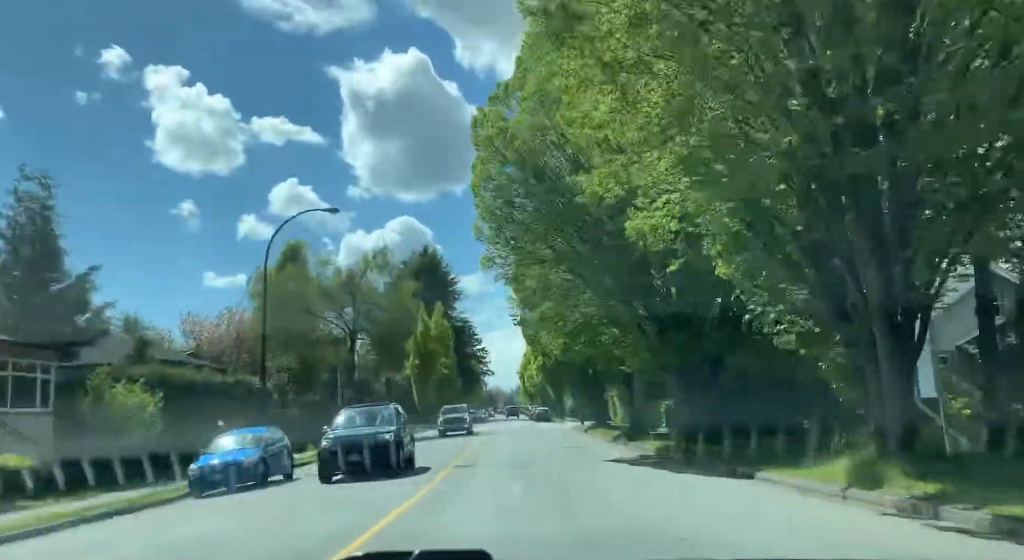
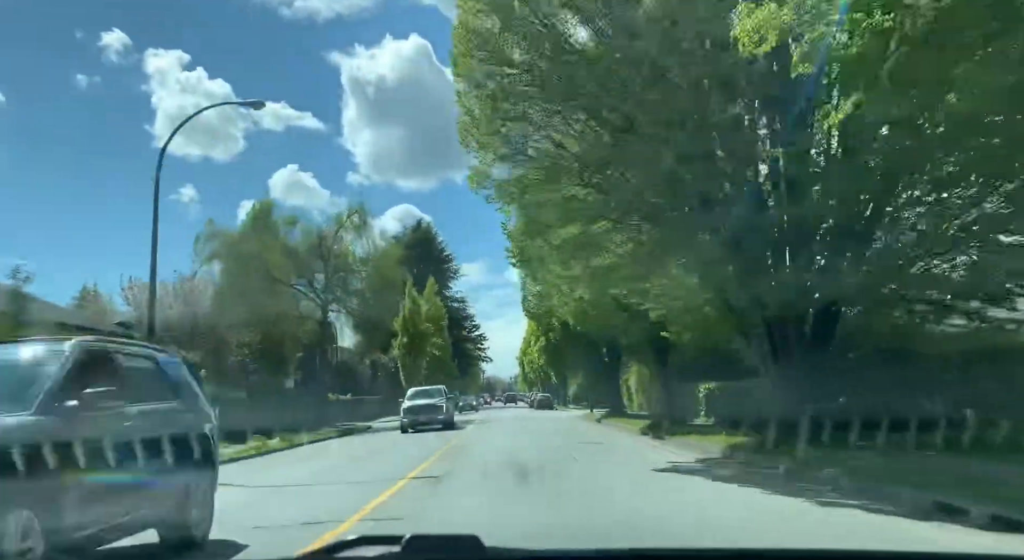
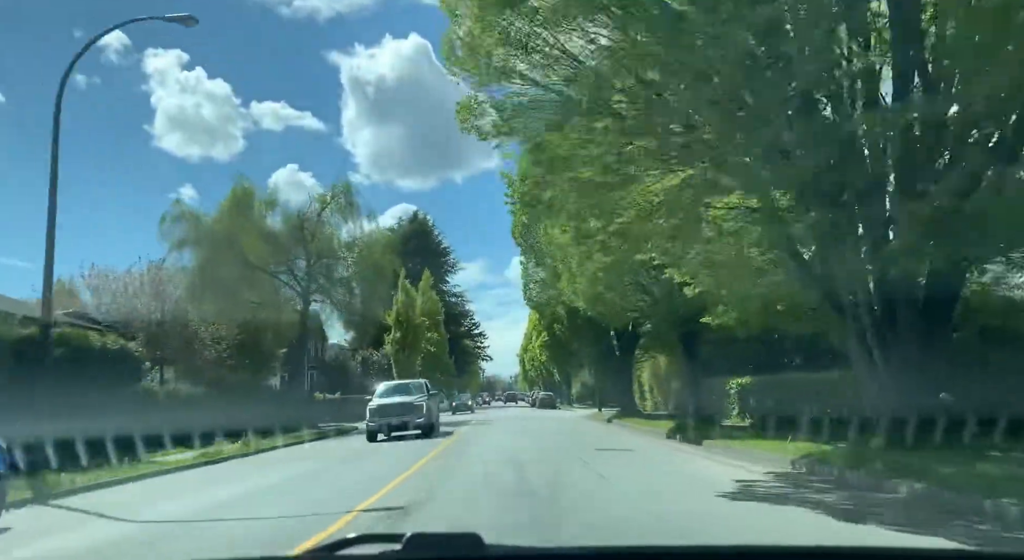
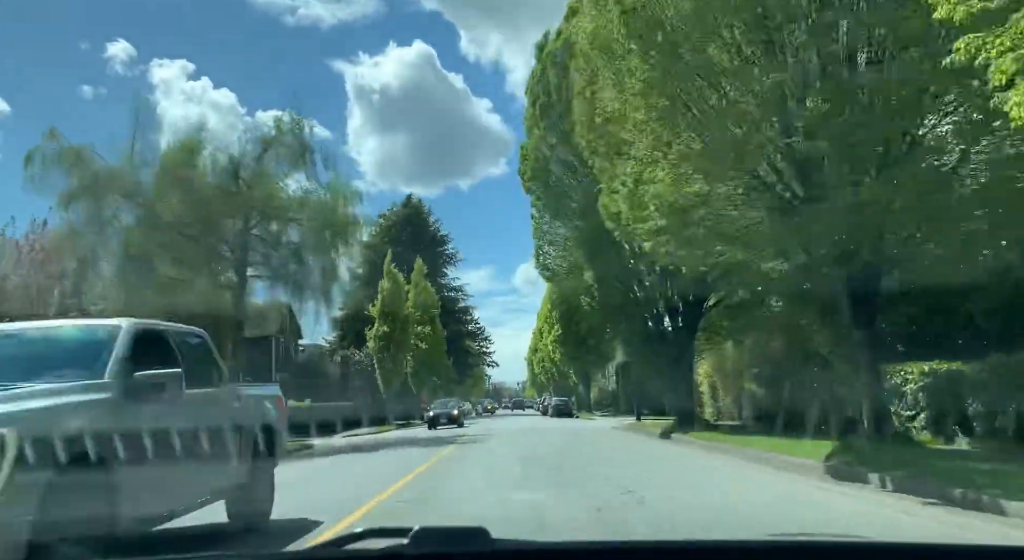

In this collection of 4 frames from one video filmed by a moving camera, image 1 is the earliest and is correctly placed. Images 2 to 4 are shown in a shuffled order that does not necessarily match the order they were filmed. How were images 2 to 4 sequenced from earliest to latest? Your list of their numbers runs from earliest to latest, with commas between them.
2, 3, 4
